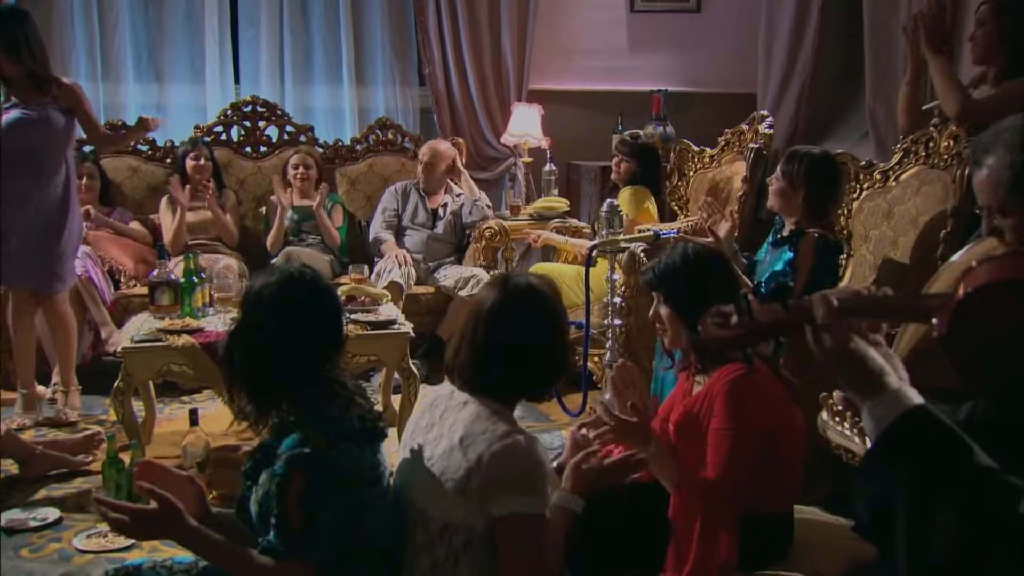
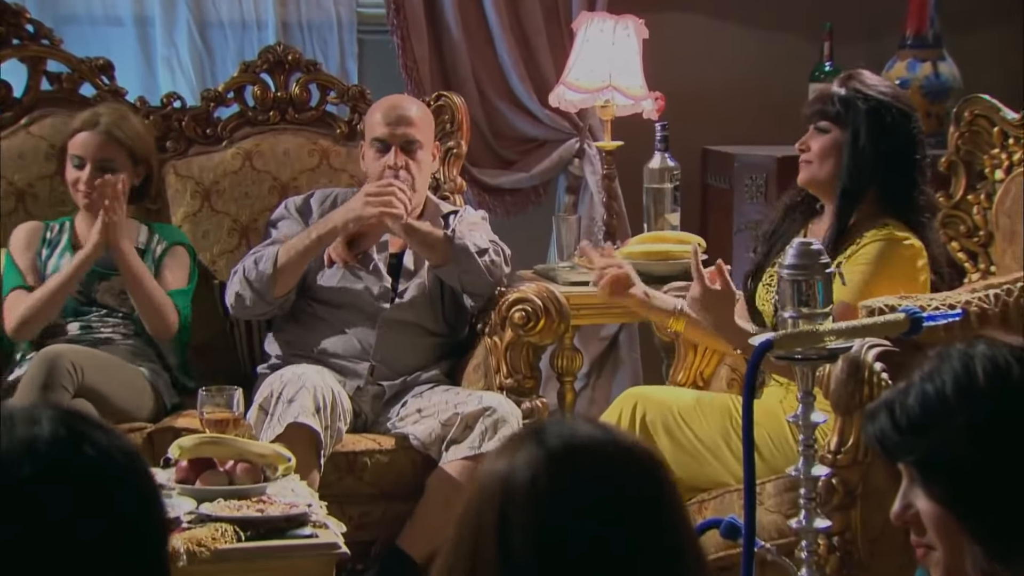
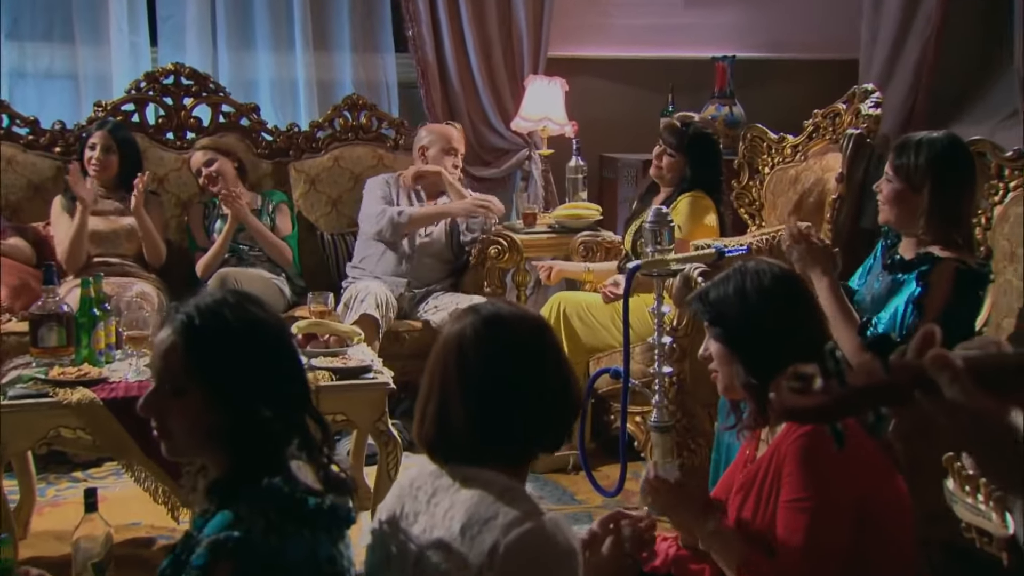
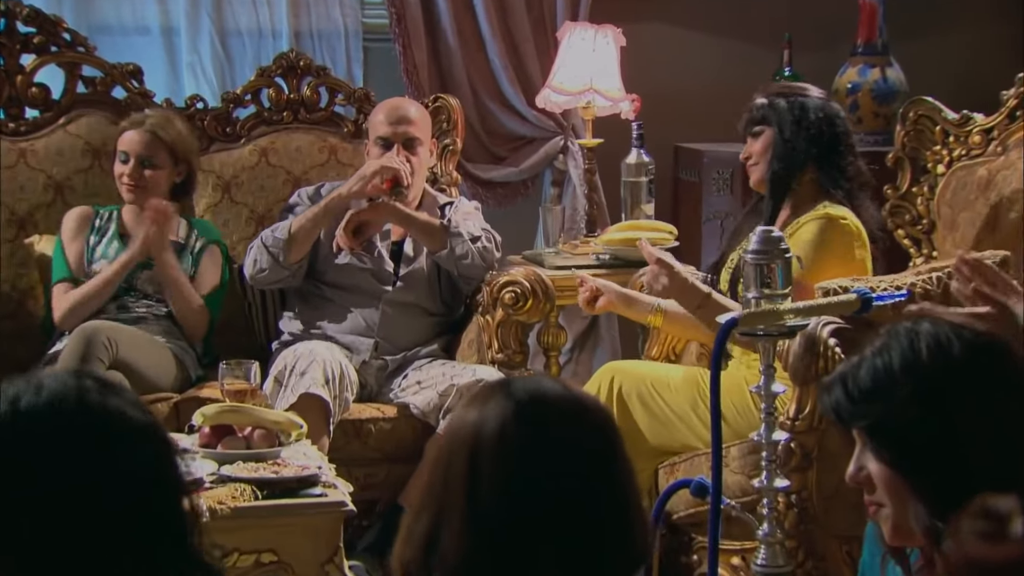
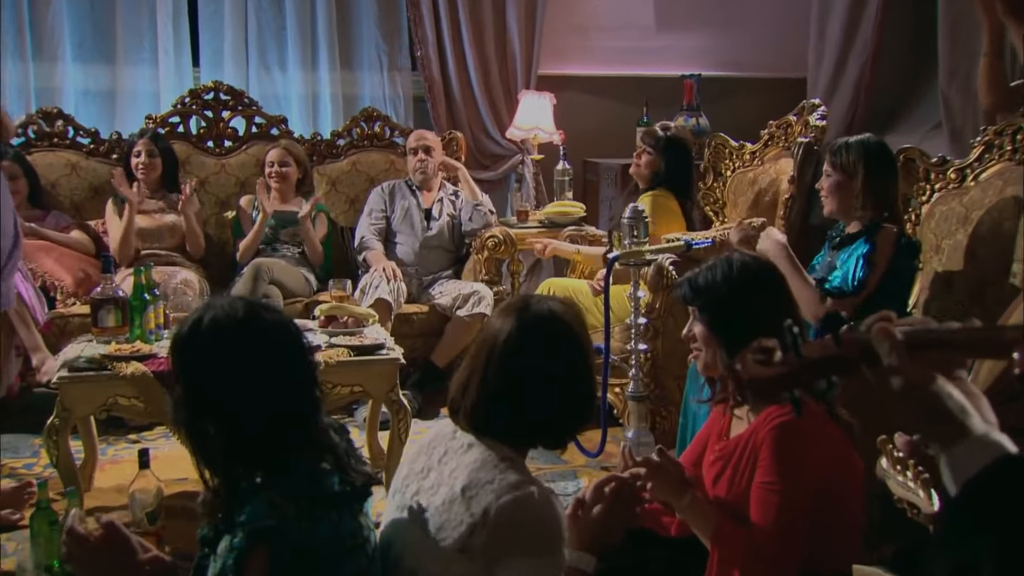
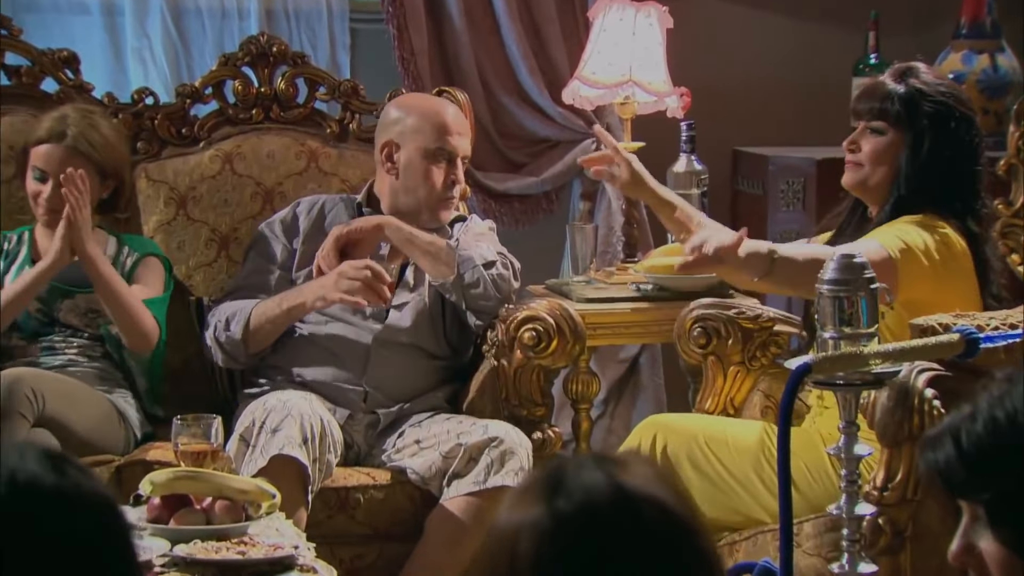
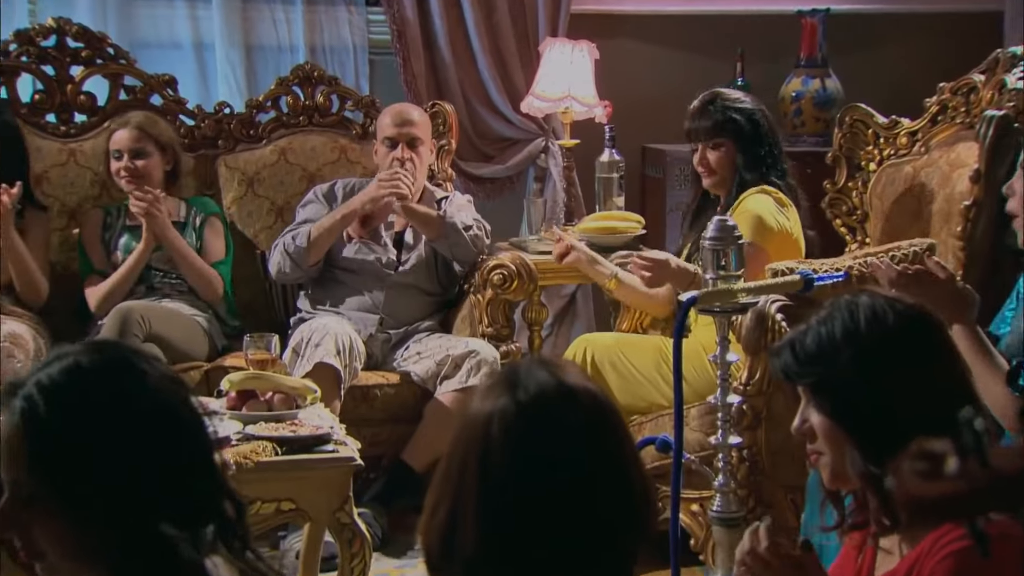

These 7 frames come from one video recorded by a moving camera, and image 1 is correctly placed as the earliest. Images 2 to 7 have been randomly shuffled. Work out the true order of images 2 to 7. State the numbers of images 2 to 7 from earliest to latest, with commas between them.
5, 3, 7, 4, 2, 6
